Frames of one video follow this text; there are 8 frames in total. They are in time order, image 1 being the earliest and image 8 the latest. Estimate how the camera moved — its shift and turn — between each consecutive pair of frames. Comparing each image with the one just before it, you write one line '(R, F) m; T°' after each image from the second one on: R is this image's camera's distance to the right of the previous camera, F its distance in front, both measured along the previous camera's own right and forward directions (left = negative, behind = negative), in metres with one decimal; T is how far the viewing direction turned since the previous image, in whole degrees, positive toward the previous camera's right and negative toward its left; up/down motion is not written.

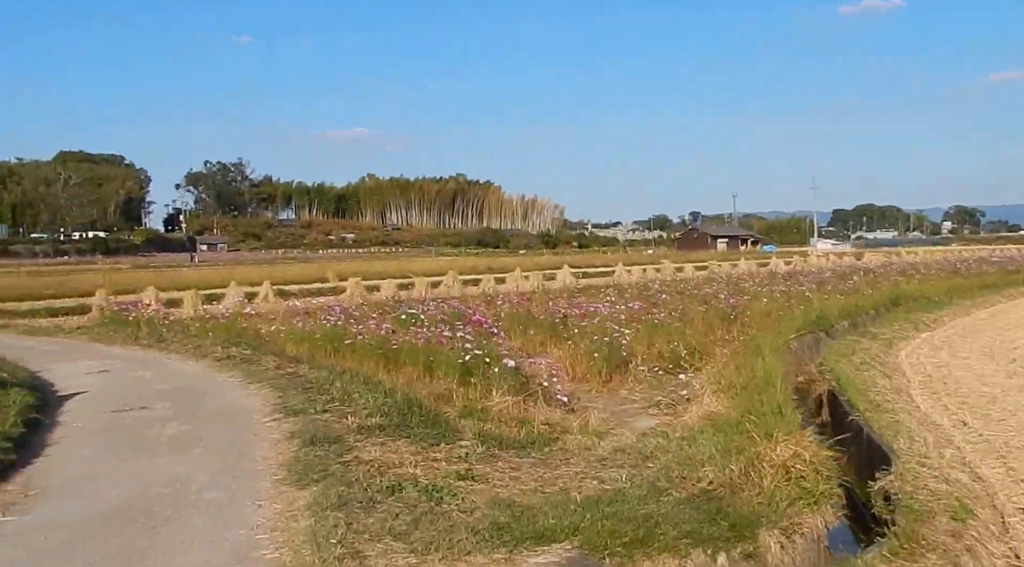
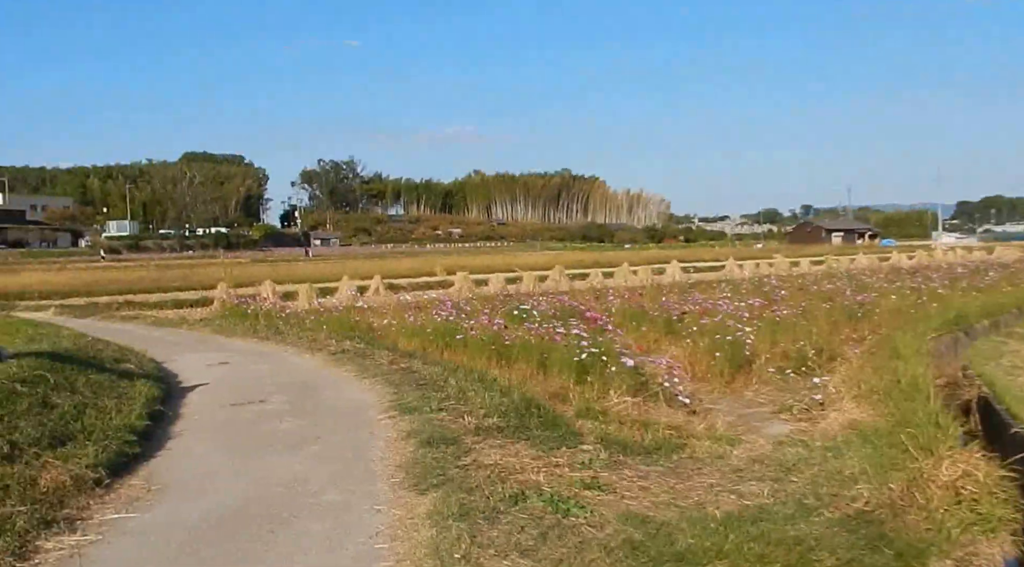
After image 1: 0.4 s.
(-0.2, +0.4) m; -6°
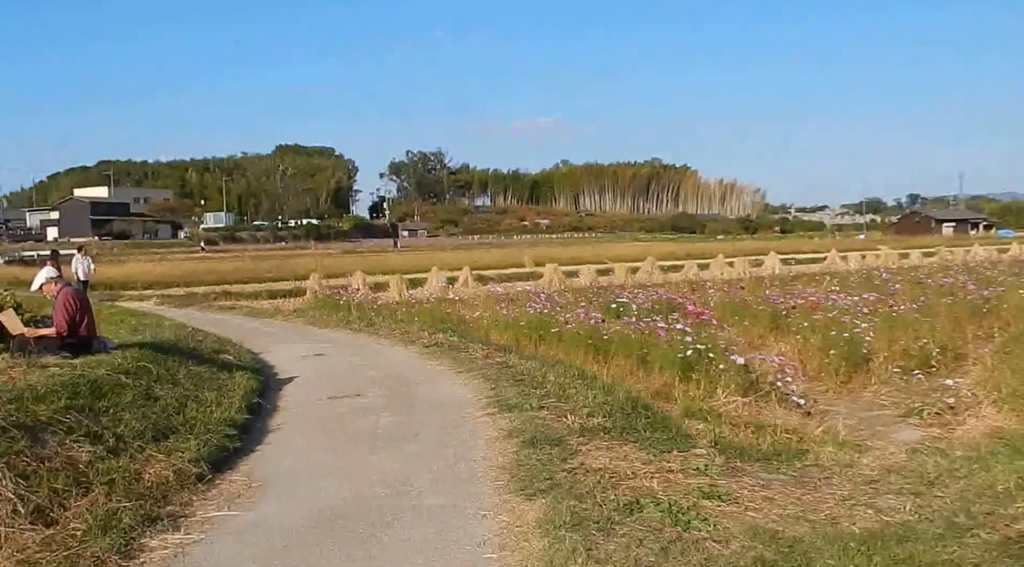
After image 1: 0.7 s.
(-0.2, +0.4) m; -5°
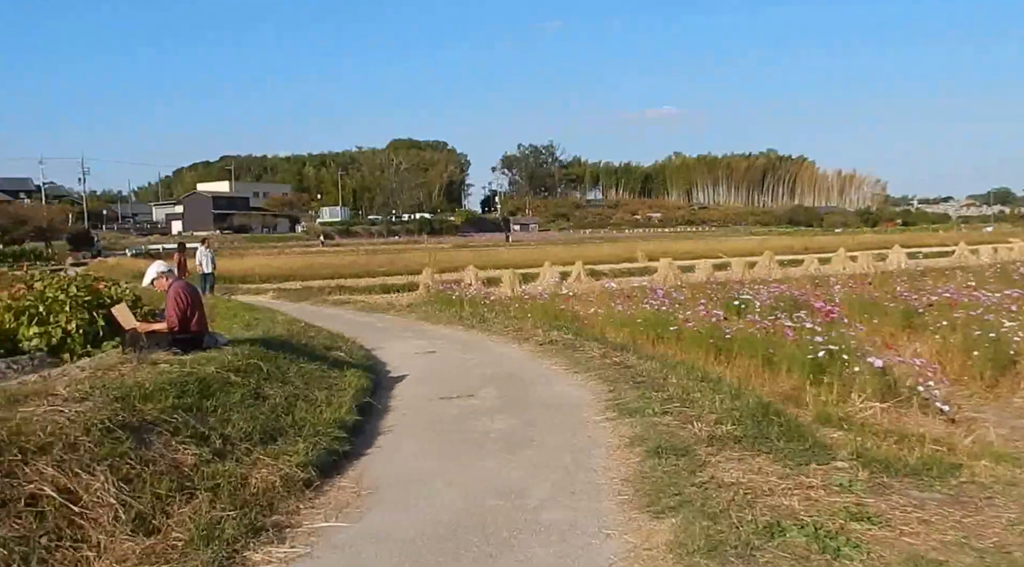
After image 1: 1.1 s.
(-0.1, +0.5) m; -6°
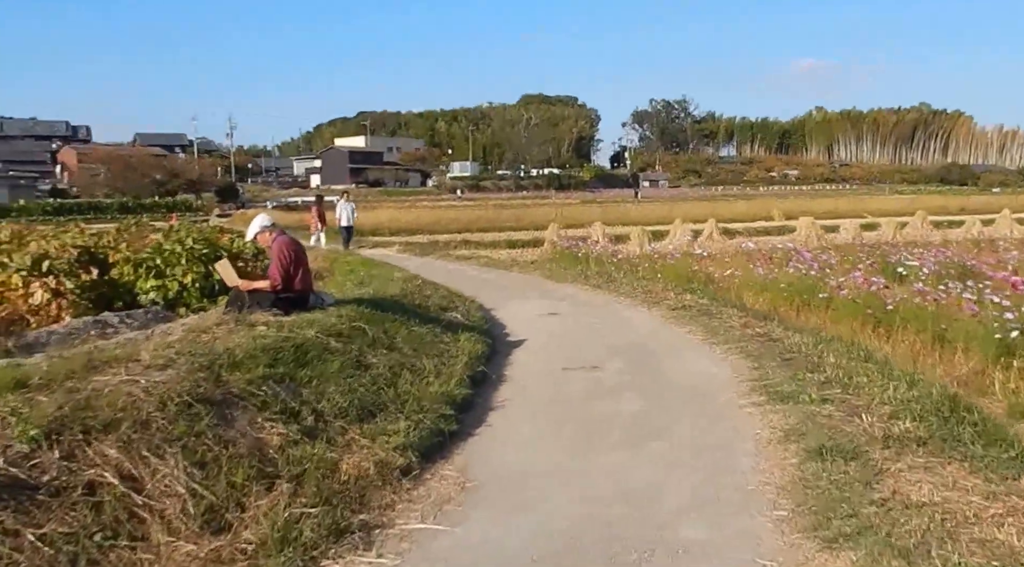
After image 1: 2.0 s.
(0.0, +1.1) m; -7°
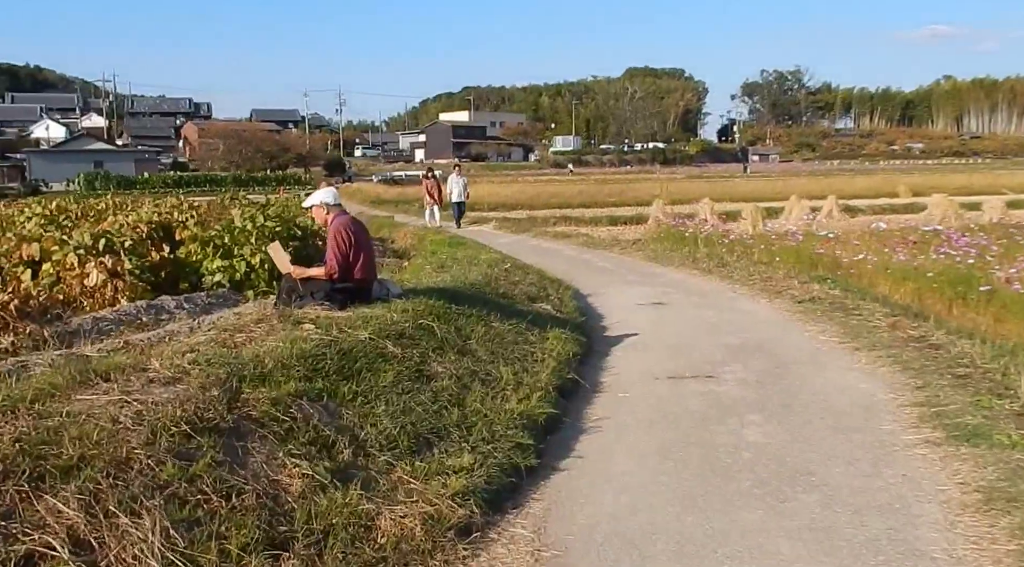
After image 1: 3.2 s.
(0.0, +1.5) m; -6°
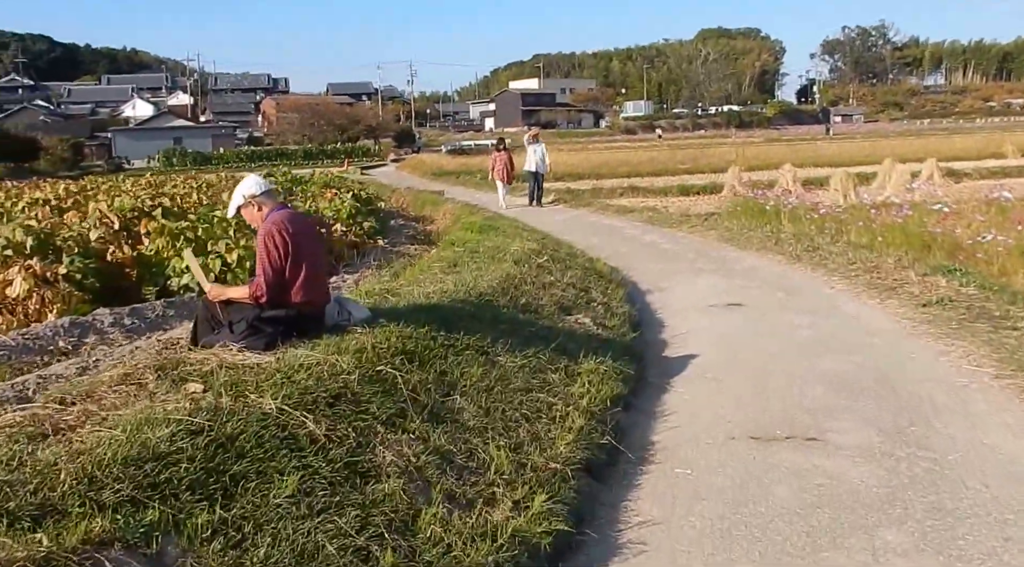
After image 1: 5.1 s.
(+0.4, +2.4) m; -4°
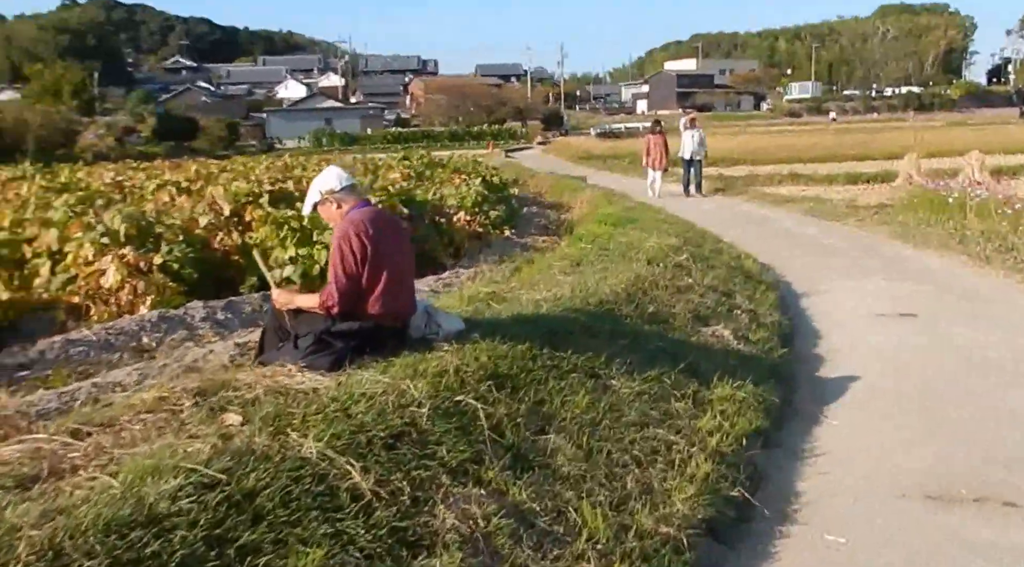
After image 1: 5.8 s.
(+0.2, +0.9) m; -9°
